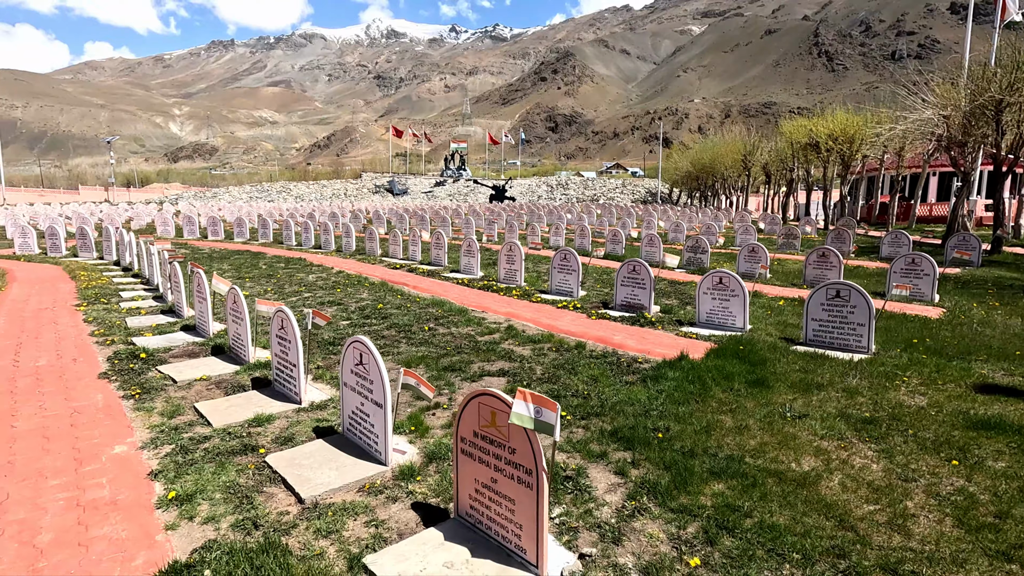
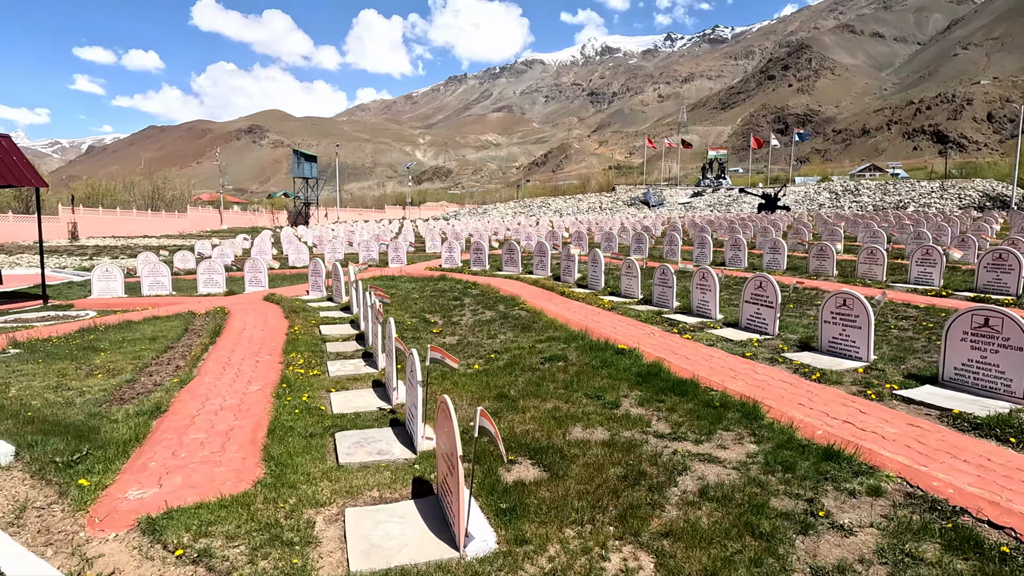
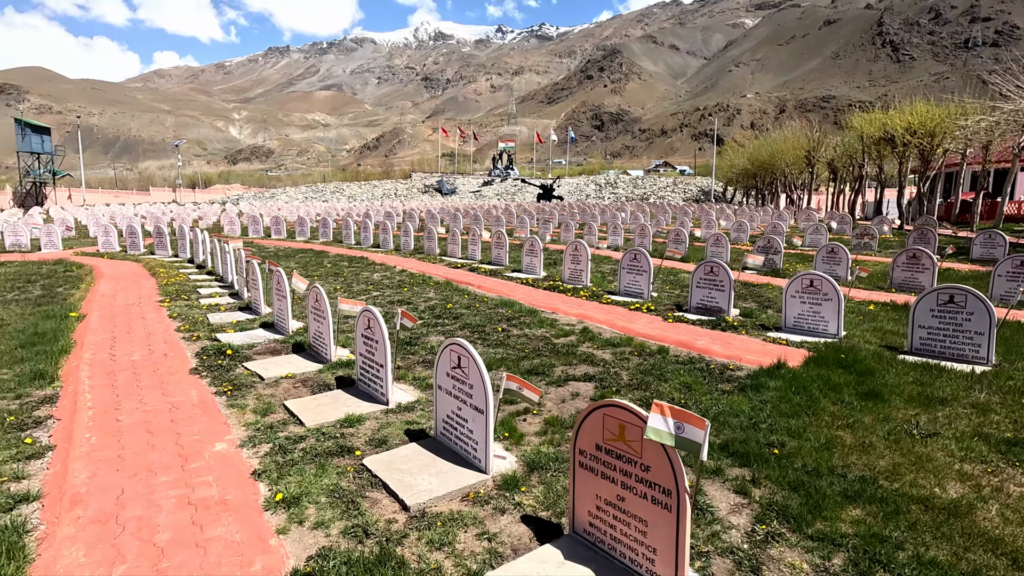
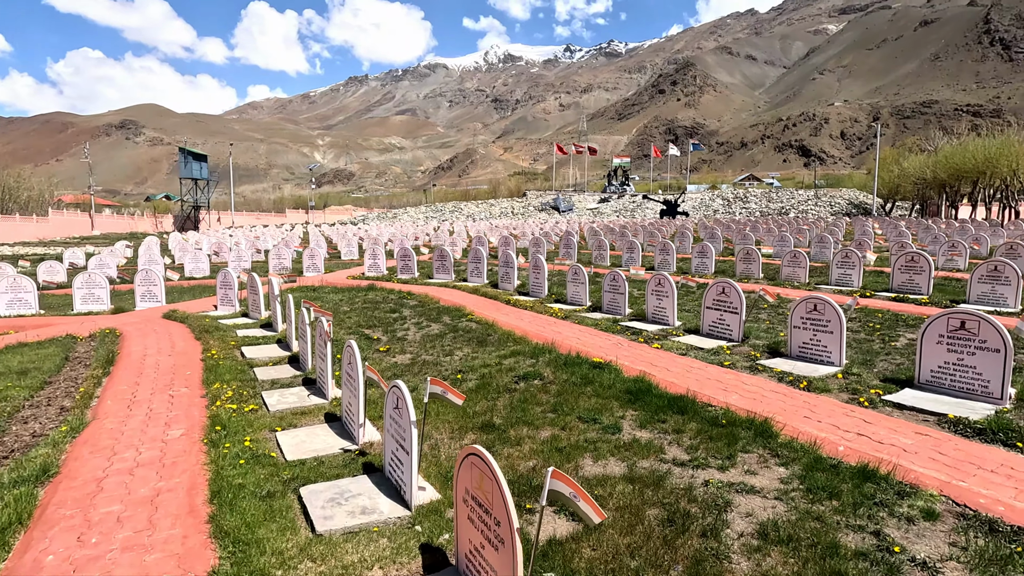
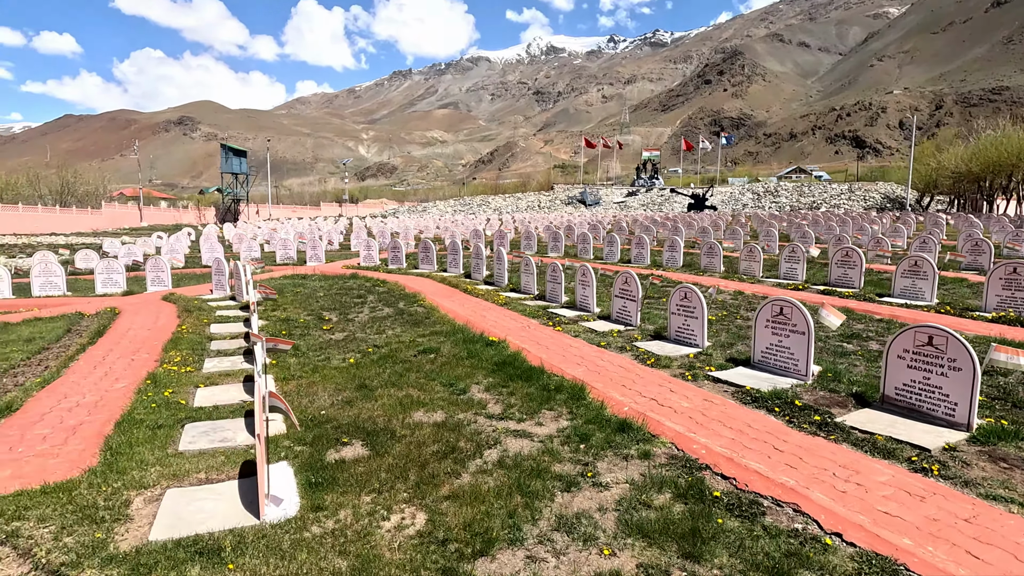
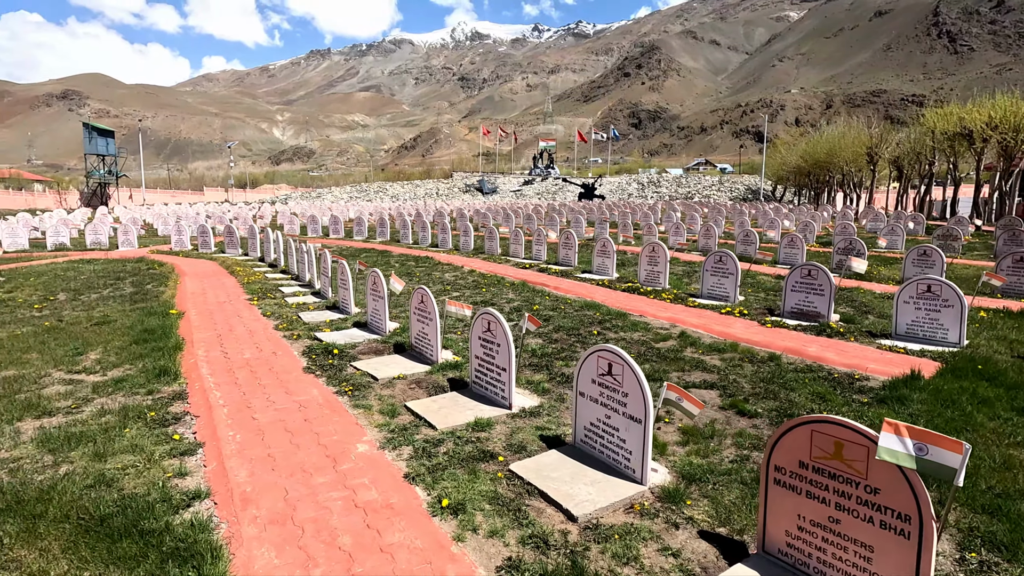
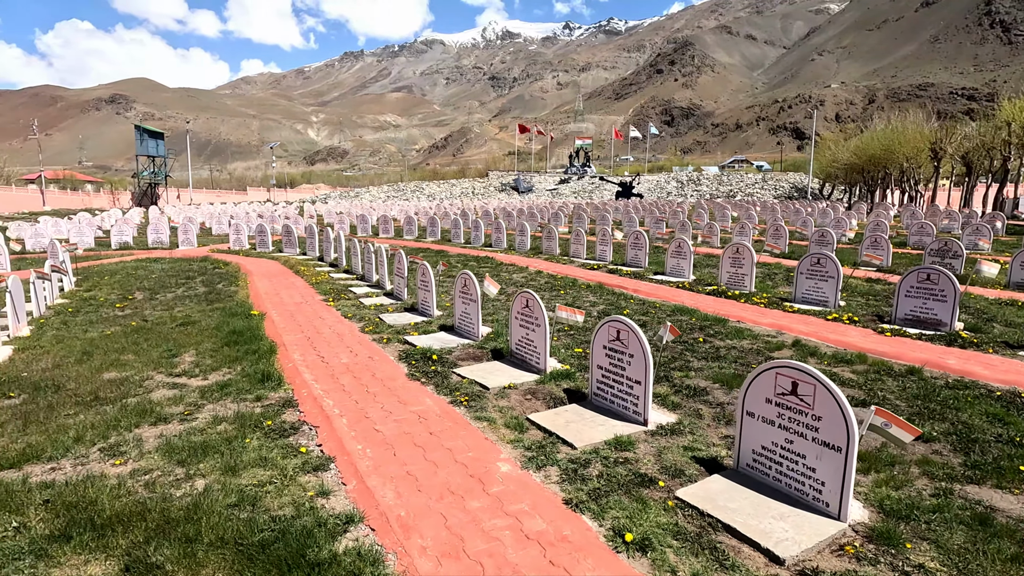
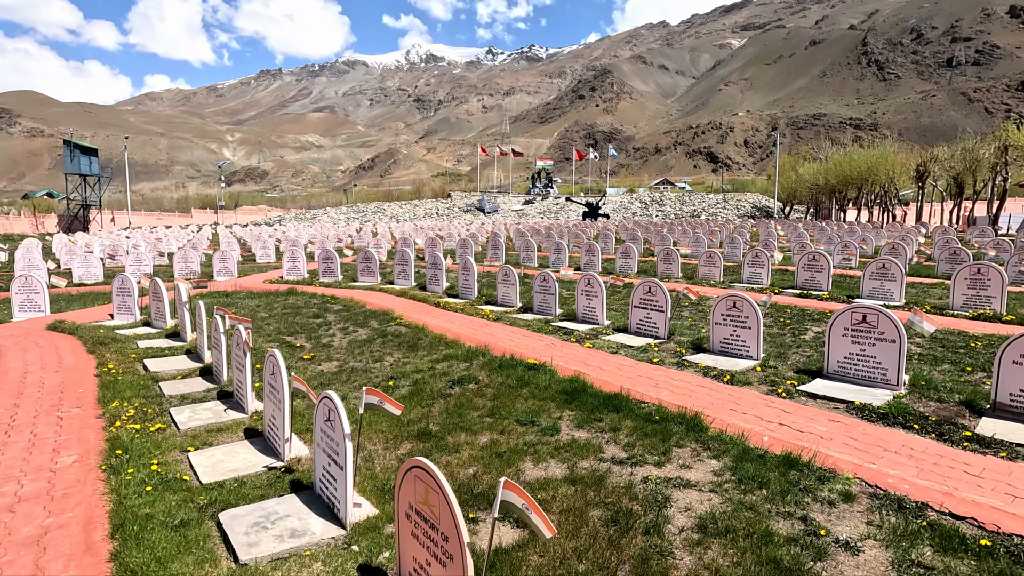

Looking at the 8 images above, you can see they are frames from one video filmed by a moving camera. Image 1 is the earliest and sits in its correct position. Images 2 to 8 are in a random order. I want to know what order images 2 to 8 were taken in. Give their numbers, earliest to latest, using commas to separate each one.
3, 6, 7, 5, 2, 4, 8
